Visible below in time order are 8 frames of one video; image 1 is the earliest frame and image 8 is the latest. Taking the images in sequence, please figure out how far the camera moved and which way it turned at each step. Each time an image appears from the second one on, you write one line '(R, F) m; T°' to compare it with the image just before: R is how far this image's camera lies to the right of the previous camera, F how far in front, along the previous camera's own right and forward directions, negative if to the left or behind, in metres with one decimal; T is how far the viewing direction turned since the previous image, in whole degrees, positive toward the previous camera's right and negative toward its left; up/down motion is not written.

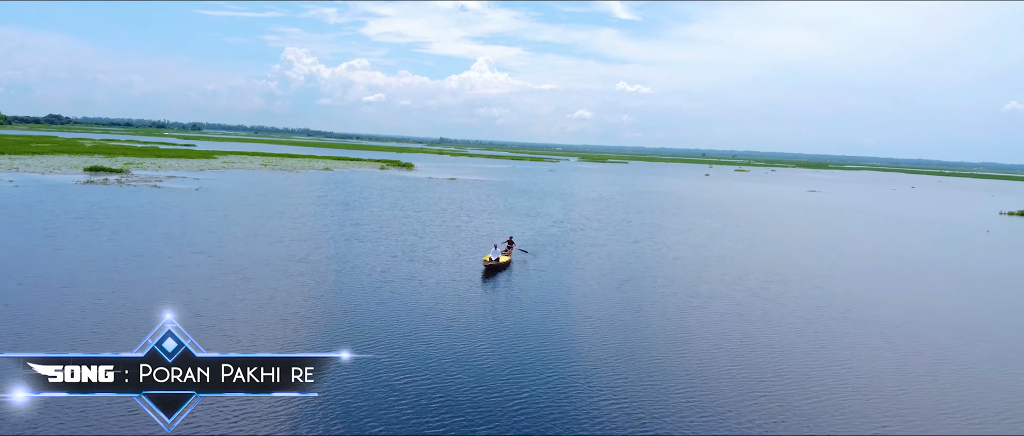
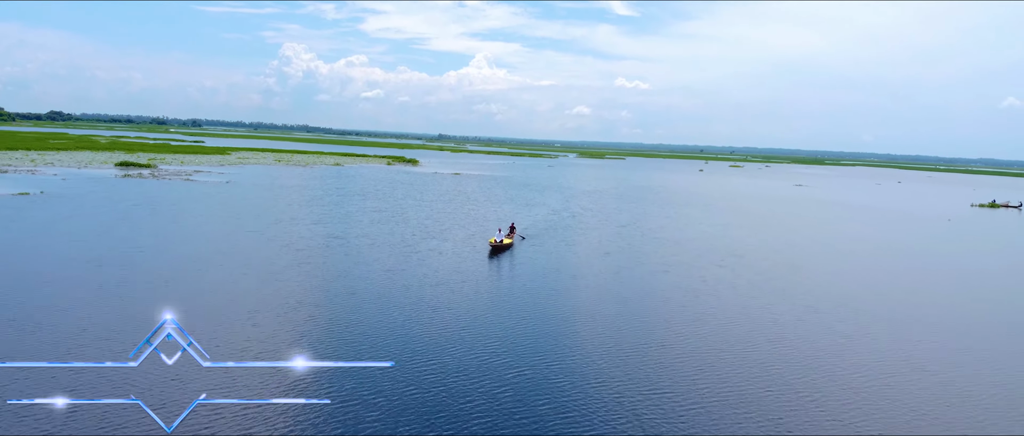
(-0.1, -1.5) m; 0°
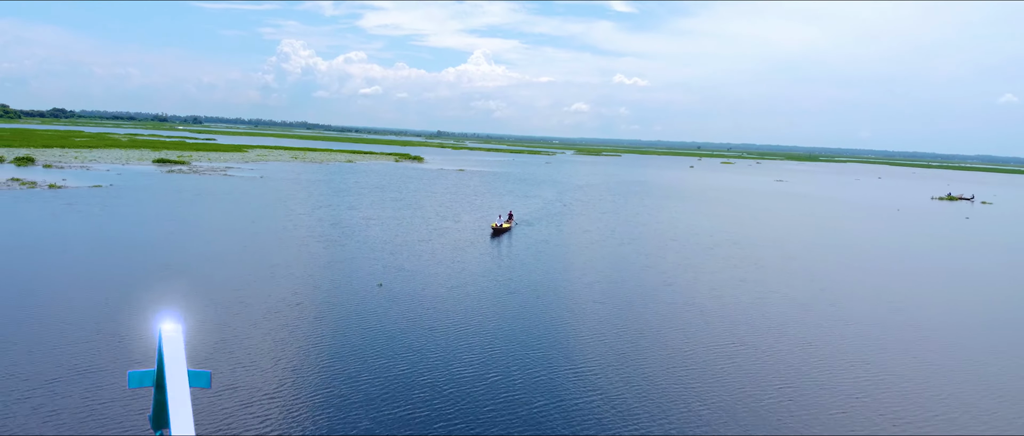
(0.0, -2.3) m; 0°
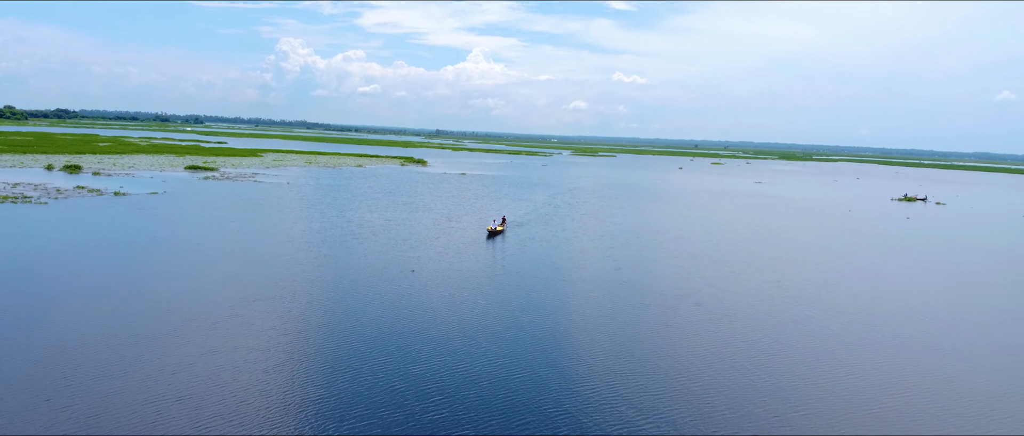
(+0.1, -2.7) m; 0°
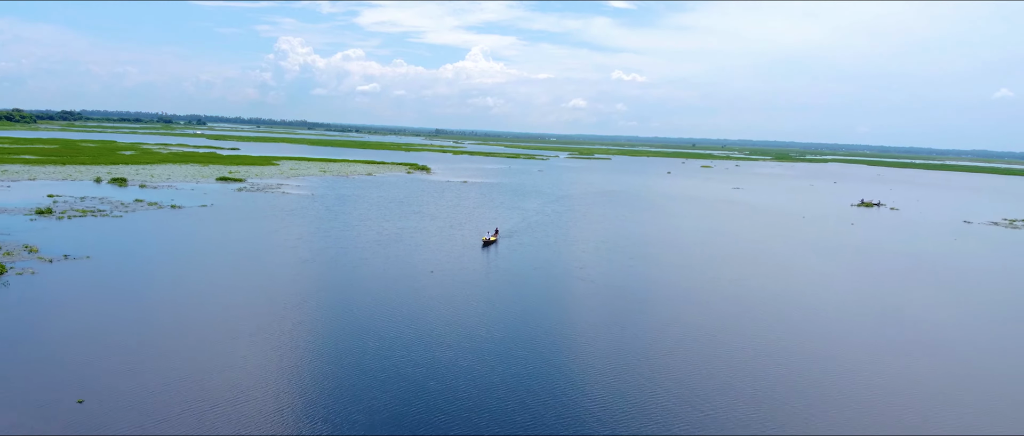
(+0.2, -3.3) m; 0°
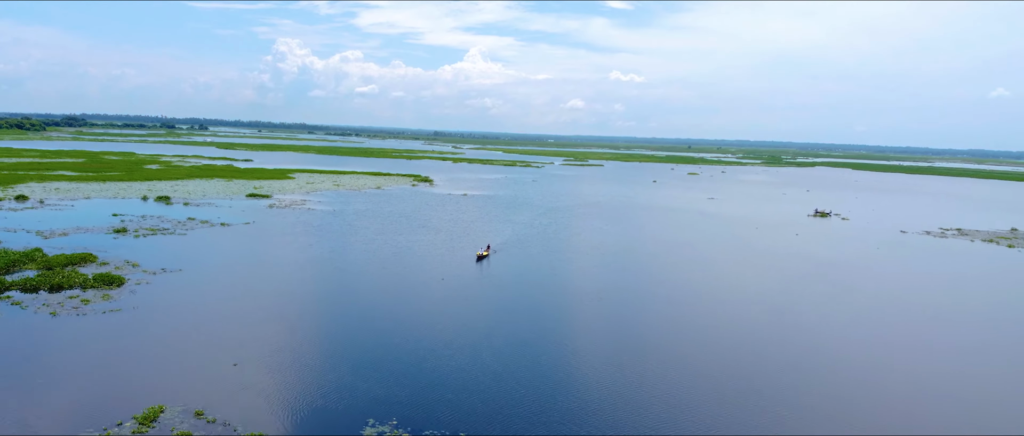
(+0.3, -4.2) m; 0°
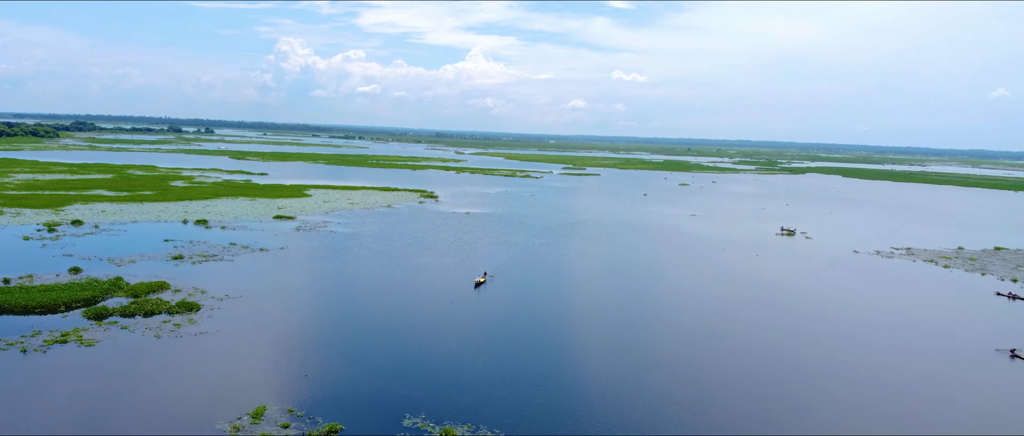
(+0.2, -4.1) m; 0°
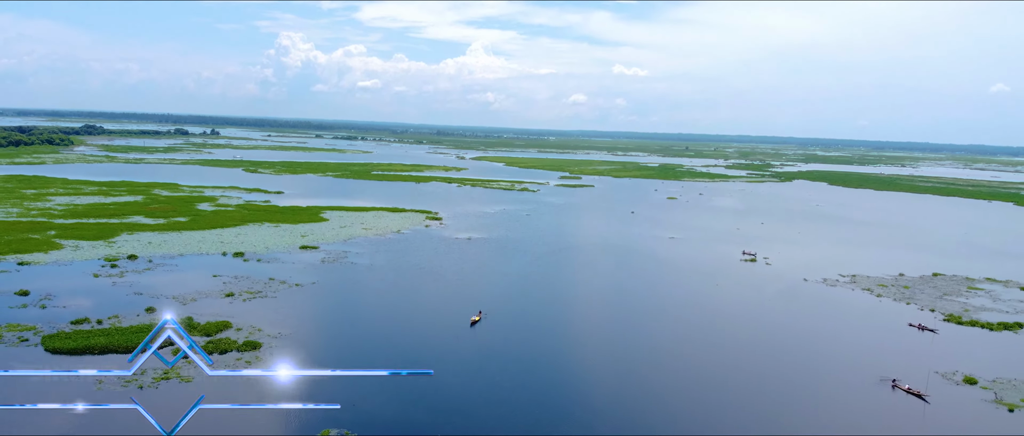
(+0.4, -5.5) m; 0°
